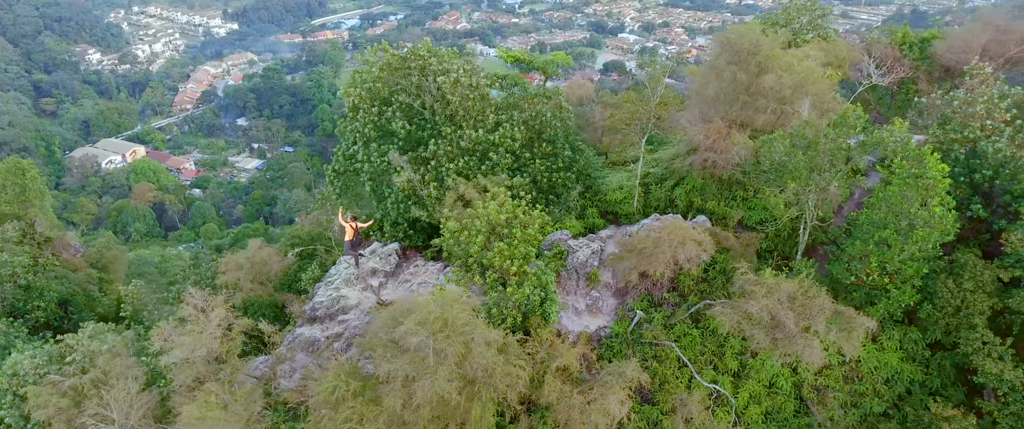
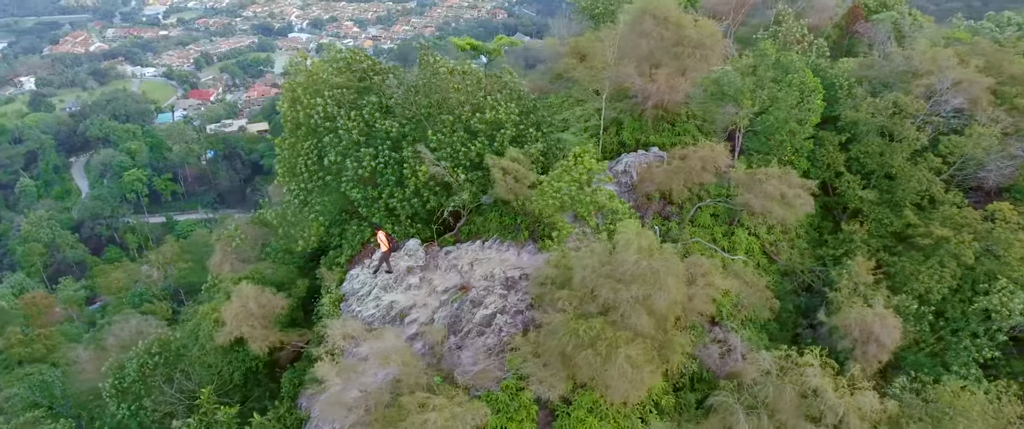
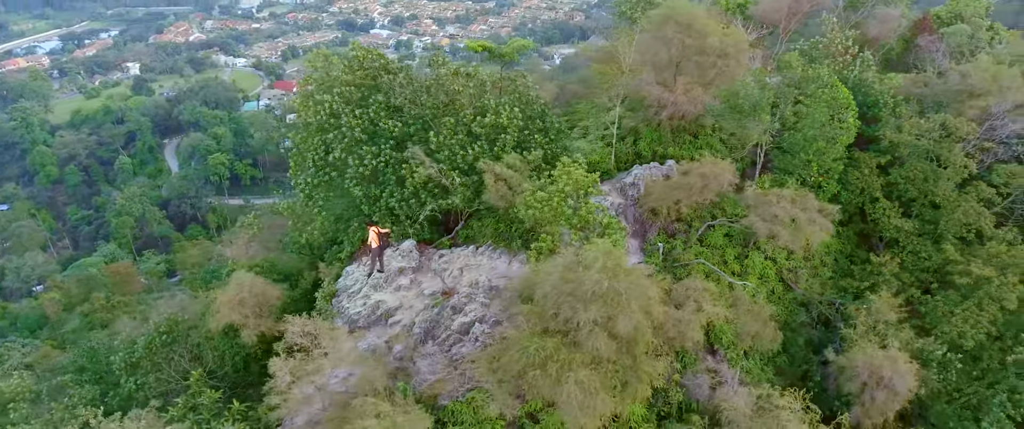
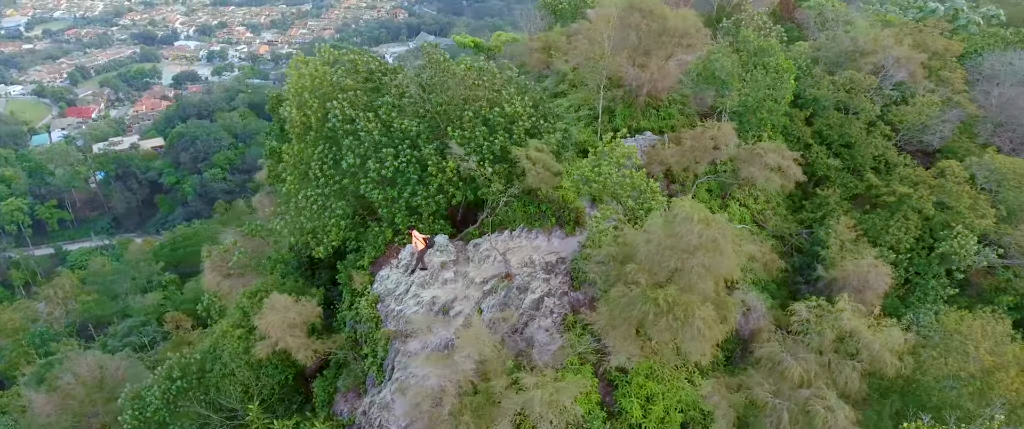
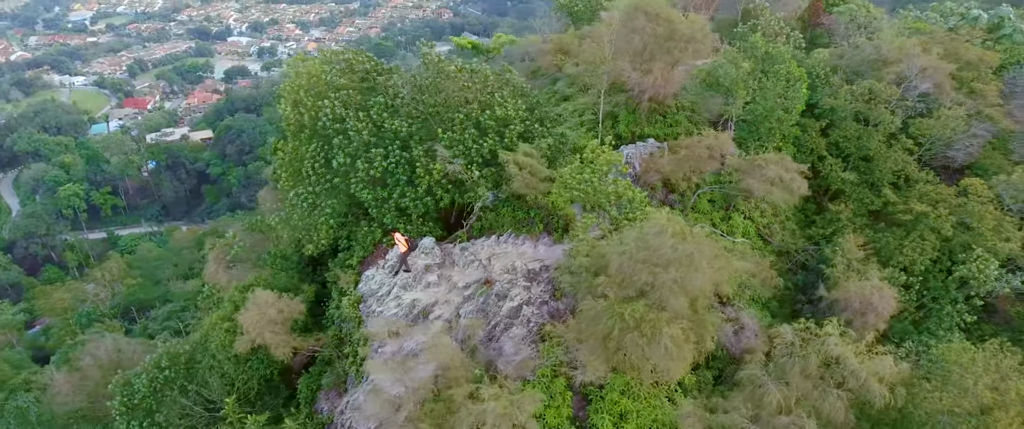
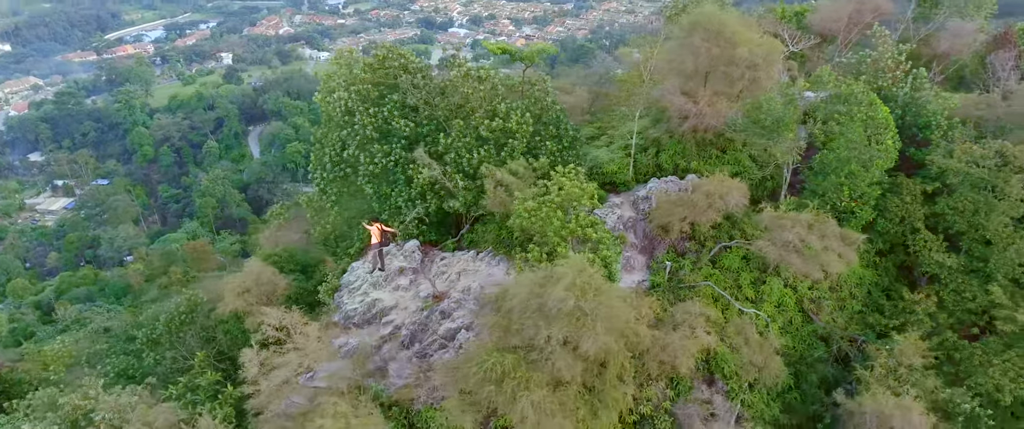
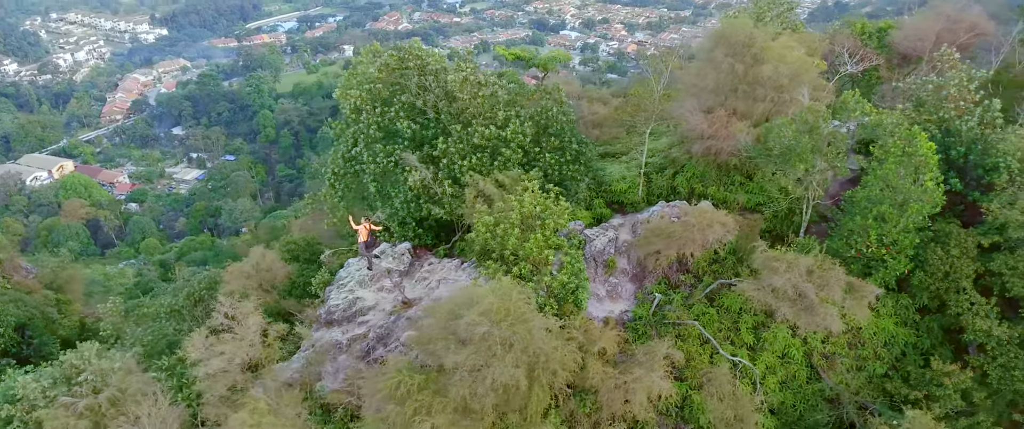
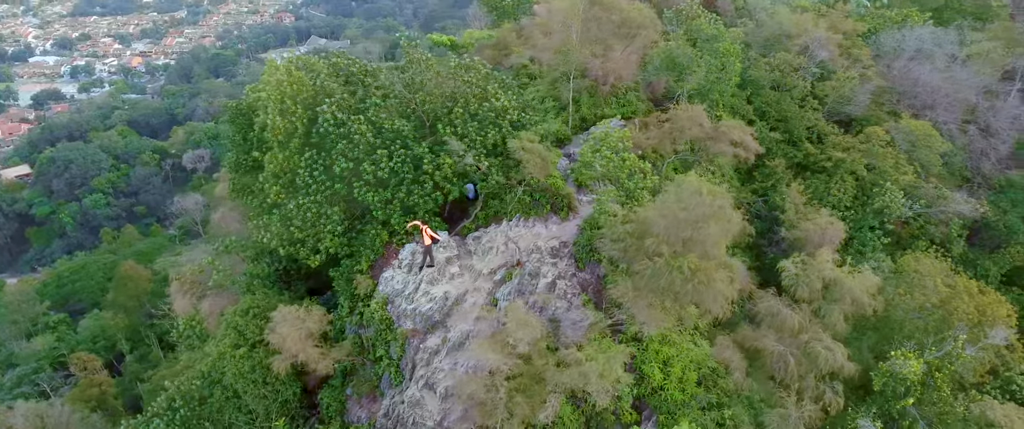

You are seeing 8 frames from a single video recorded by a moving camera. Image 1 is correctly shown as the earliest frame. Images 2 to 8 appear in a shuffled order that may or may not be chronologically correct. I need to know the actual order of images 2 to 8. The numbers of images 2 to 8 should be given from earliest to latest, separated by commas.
7, 6, 3, 2, 5, 4, 8
